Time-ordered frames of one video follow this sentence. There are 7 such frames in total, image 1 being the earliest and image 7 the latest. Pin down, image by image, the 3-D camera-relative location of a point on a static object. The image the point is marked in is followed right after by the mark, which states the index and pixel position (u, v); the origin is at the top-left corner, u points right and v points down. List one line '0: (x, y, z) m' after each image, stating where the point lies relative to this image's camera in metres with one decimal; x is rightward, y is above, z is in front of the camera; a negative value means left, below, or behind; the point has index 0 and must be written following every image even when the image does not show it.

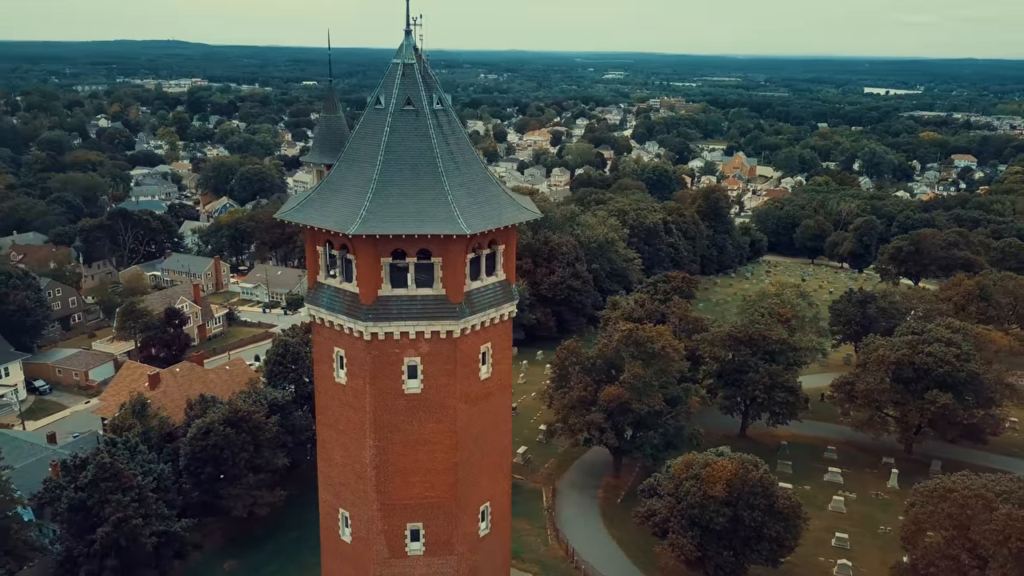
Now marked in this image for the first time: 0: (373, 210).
0: (-3.3, +1.9, +19.3) m
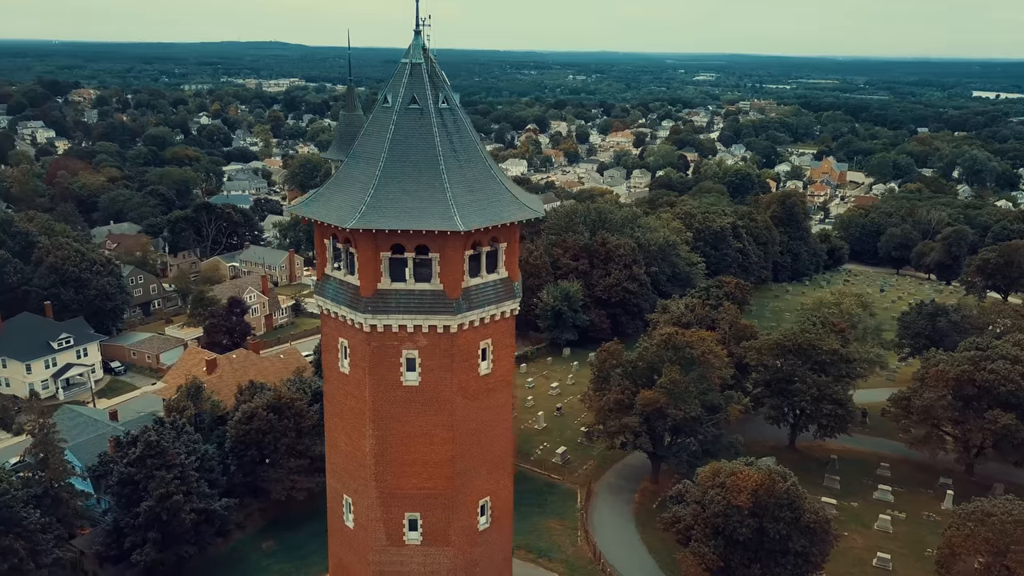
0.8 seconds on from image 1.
0: (-3.4, +2.1, +19.9) m
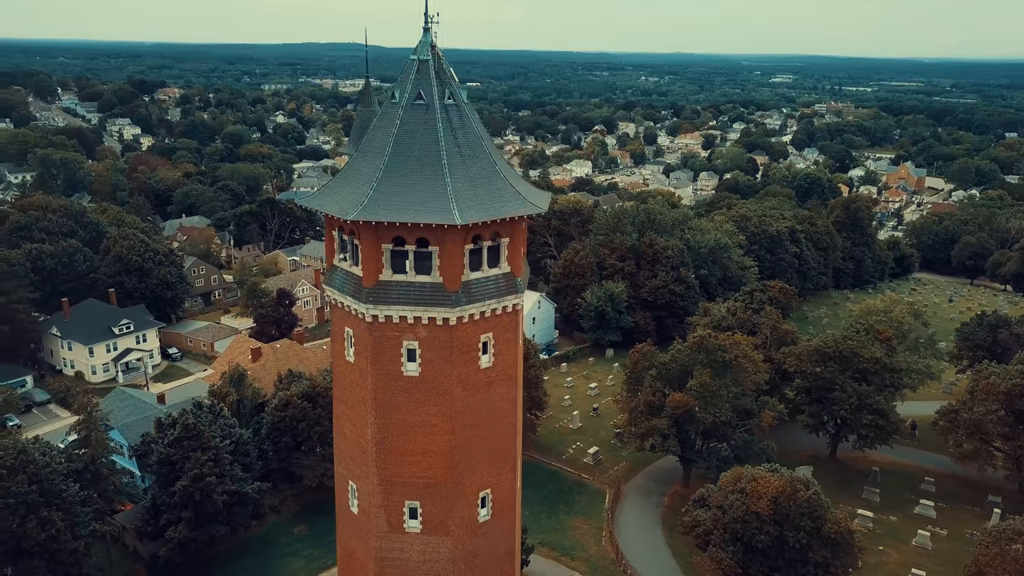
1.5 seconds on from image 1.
0: (-3.5, +2.3, +20.4) m
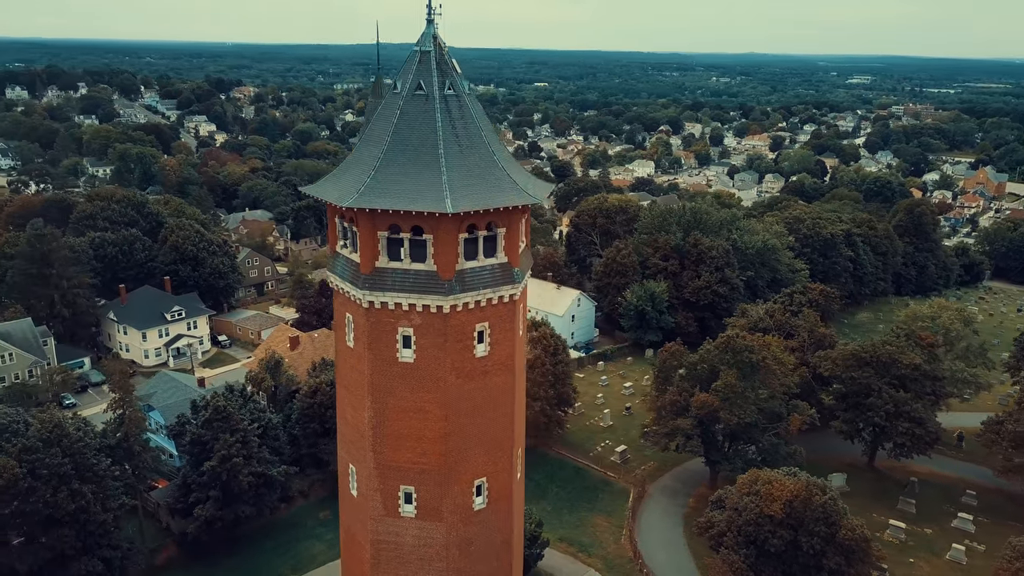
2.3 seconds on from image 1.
0: (-3.6, +2.6, +20.8) m
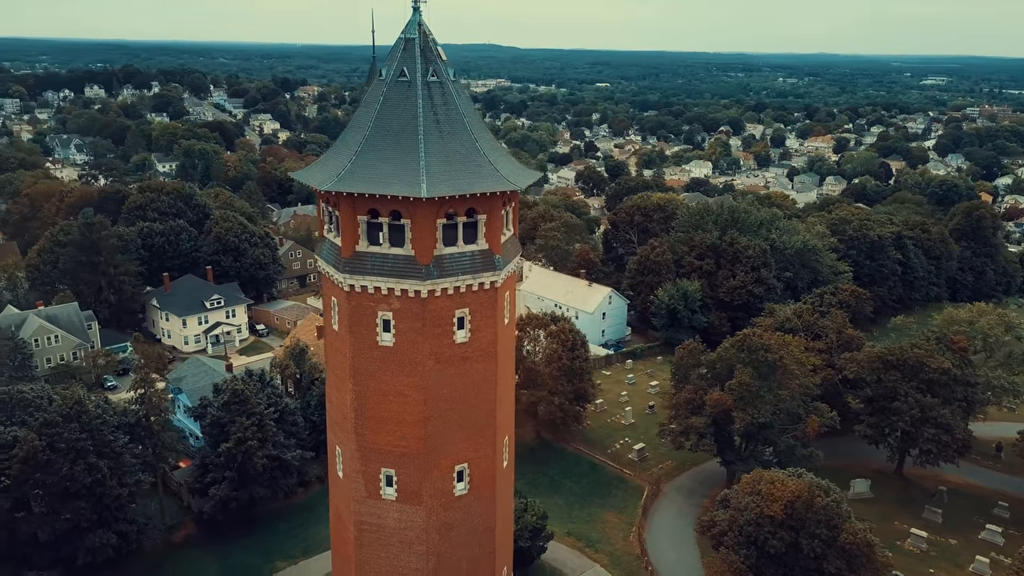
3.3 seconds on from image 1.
0: (-4.2, +3.1, +21.2) m
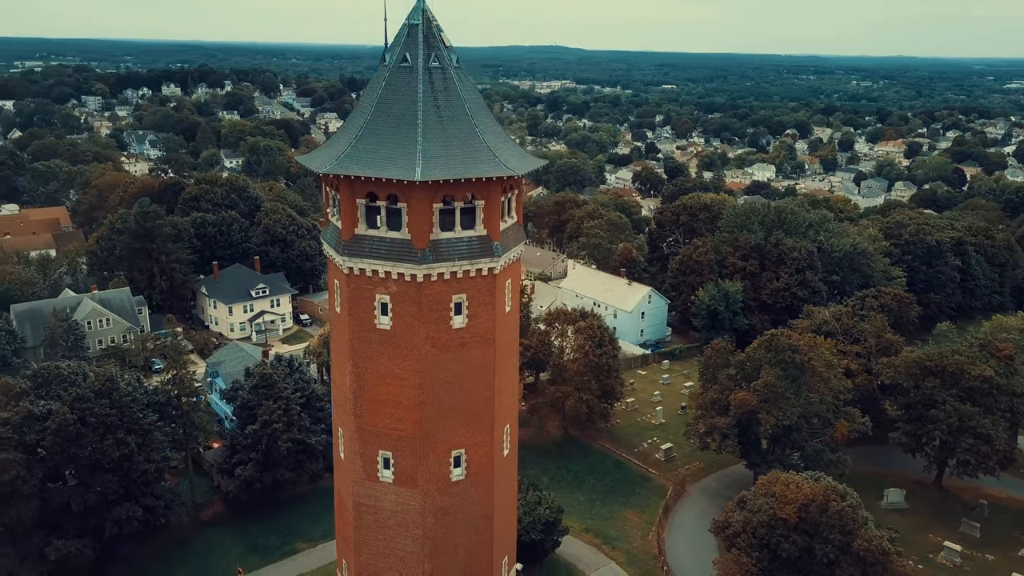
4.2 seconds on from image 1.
0: (-4.3, +3.6, +21.4) m
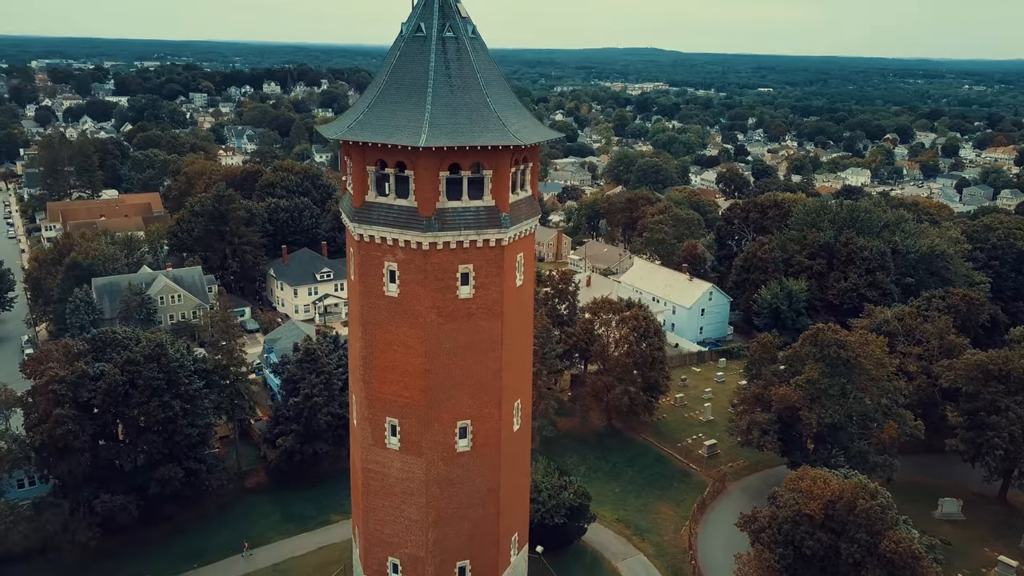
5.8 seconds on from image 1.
0: (-4.0, +4.5, +21.8) m
